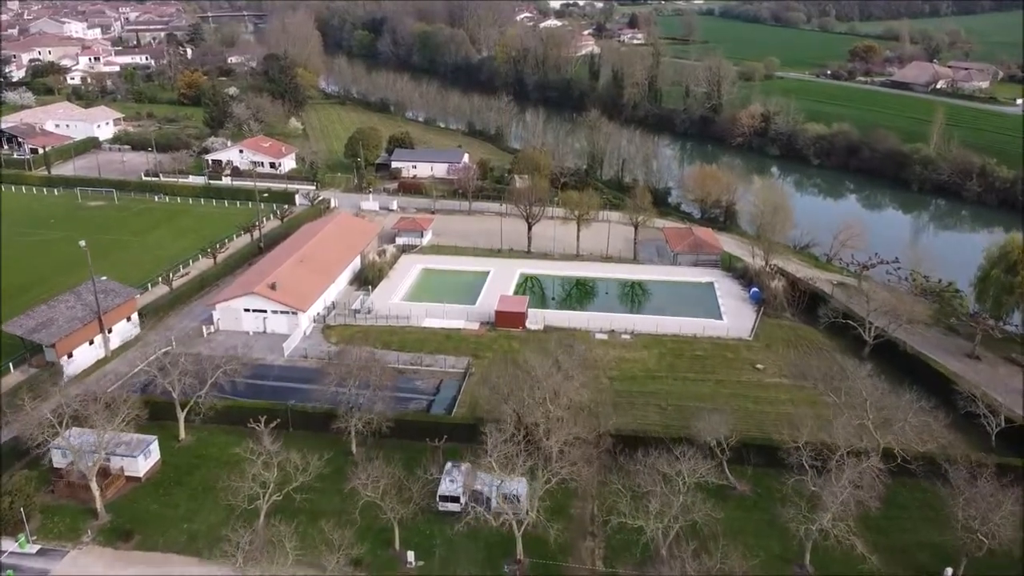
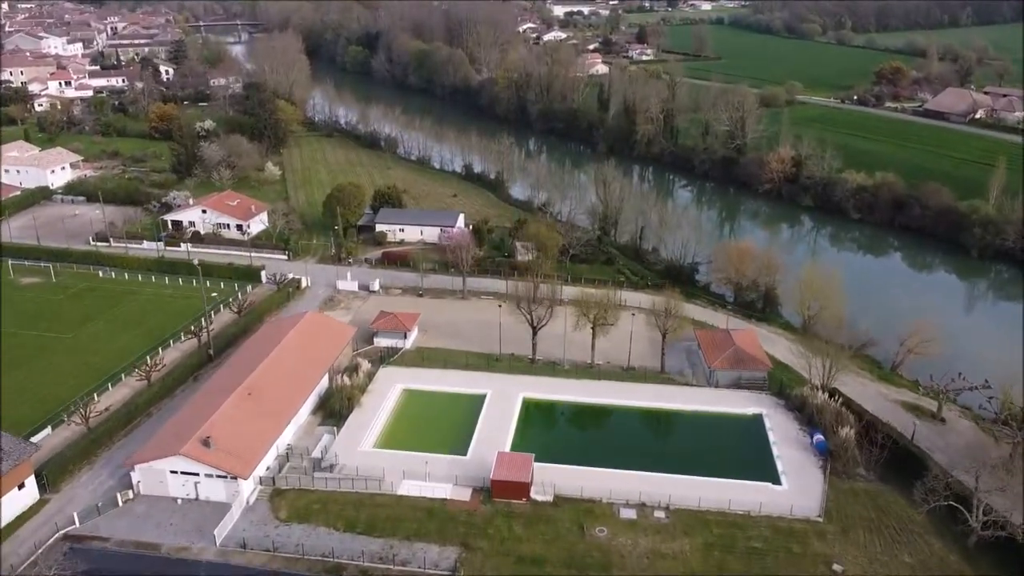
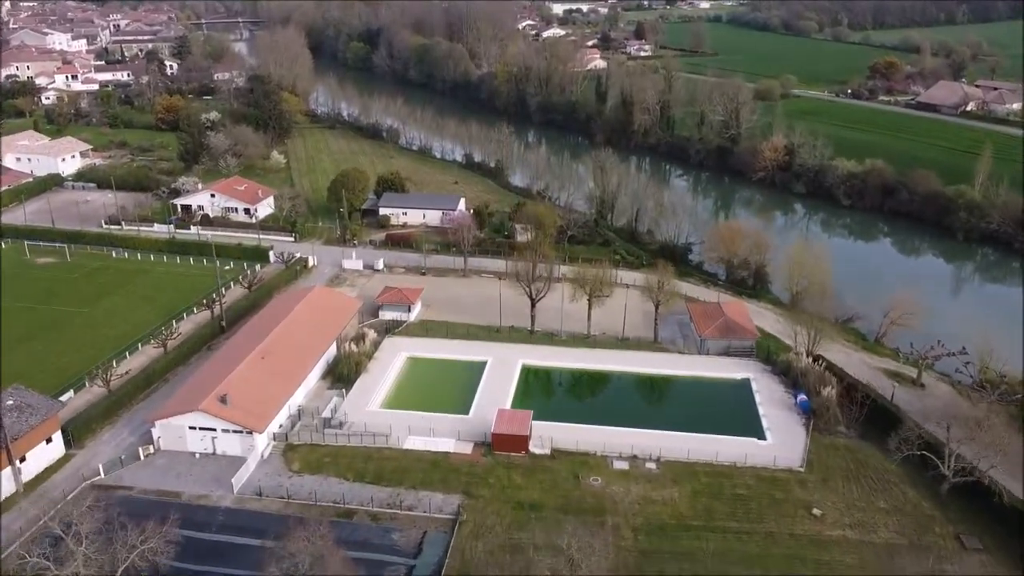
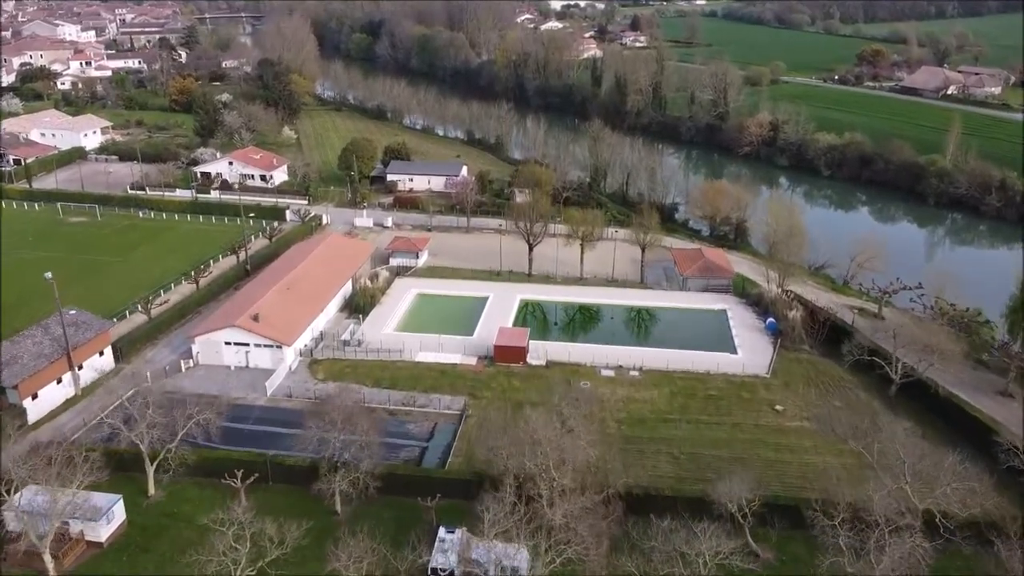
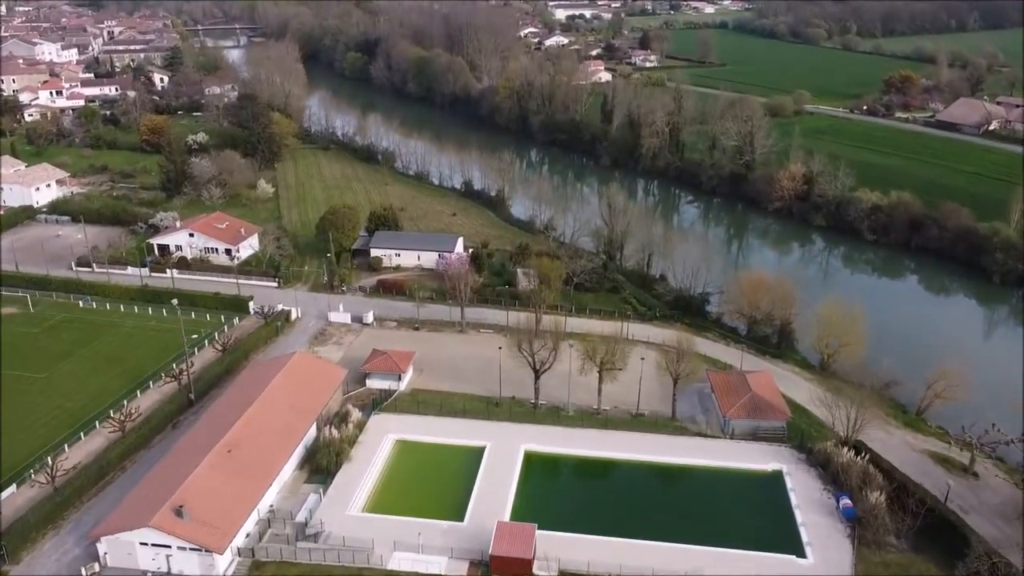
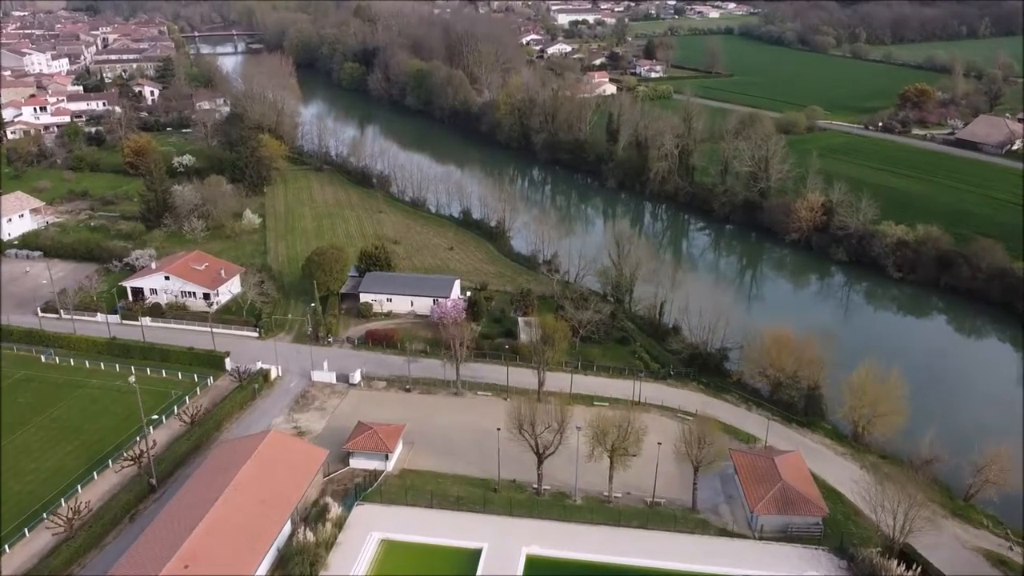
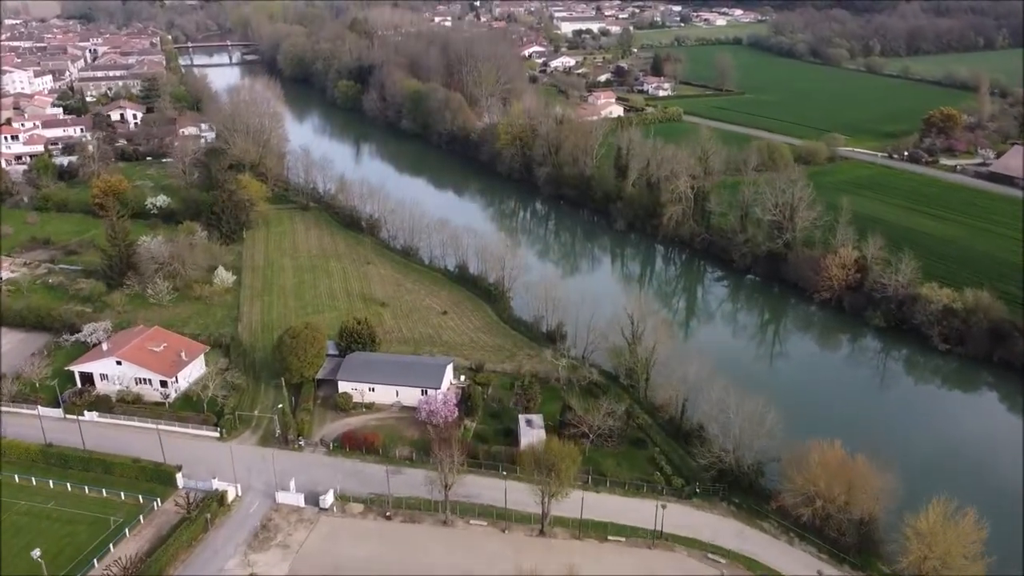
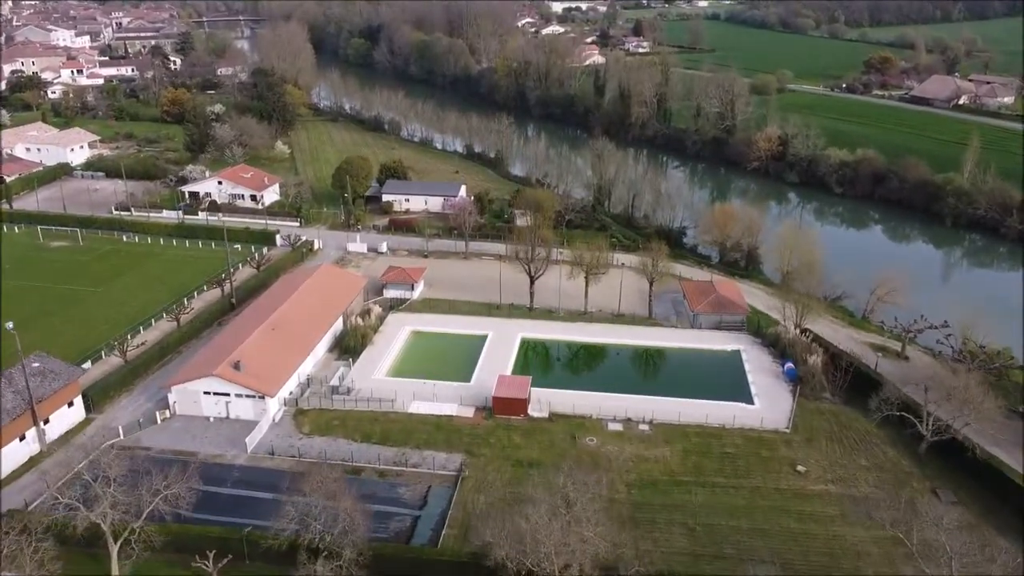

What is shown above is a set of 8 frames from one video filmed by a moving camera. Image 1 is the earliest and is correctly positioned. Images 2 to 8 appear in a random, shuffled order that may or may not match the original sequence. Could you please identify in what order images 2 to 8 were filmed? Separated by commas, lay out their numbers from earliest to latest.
4, 8, 3, 2, 5, 6, 7
